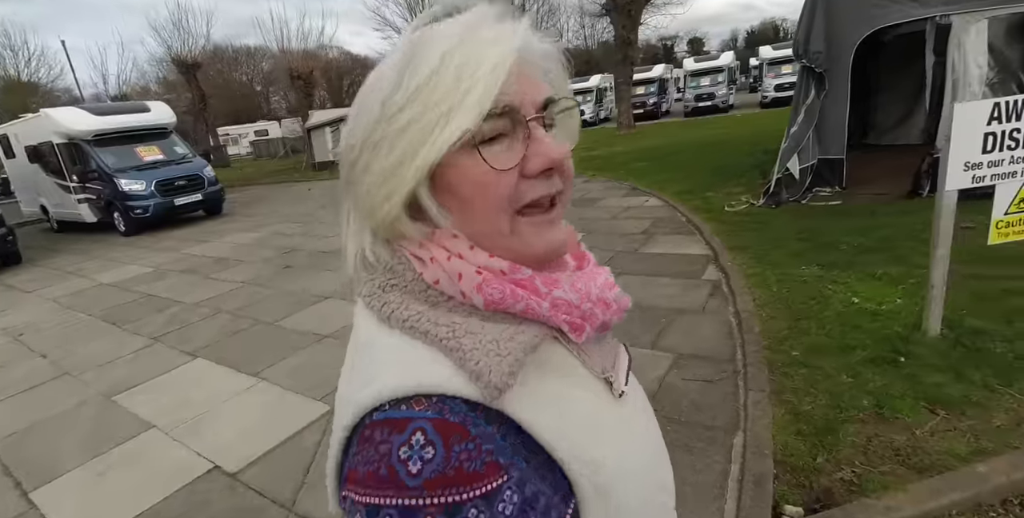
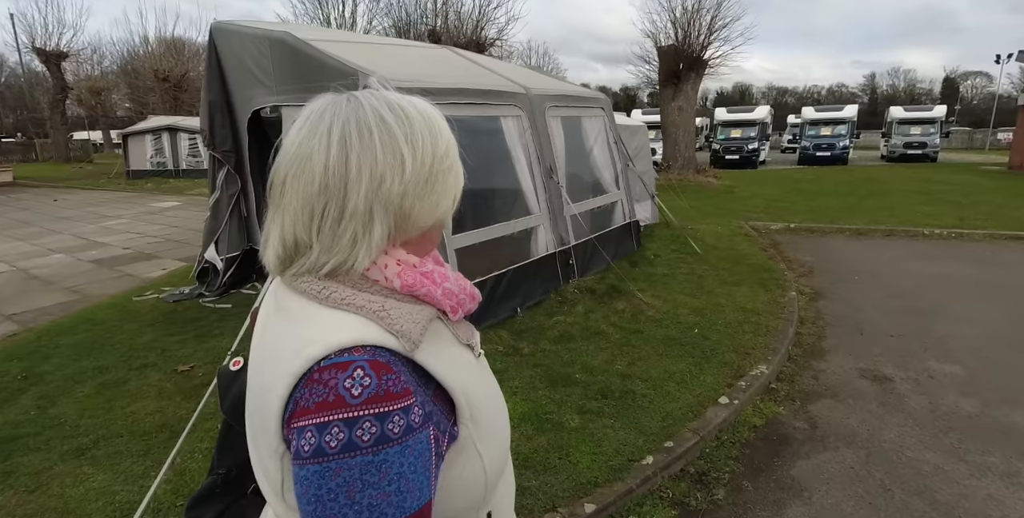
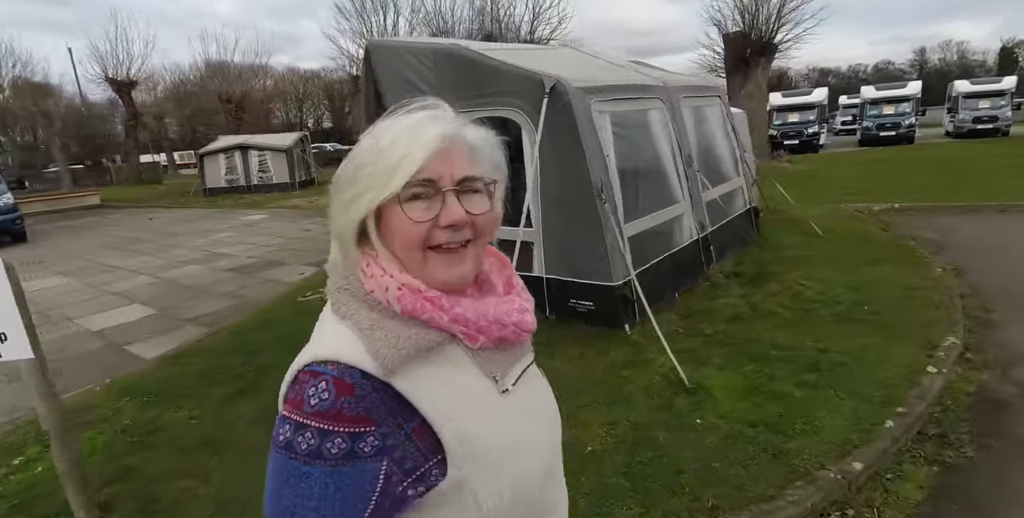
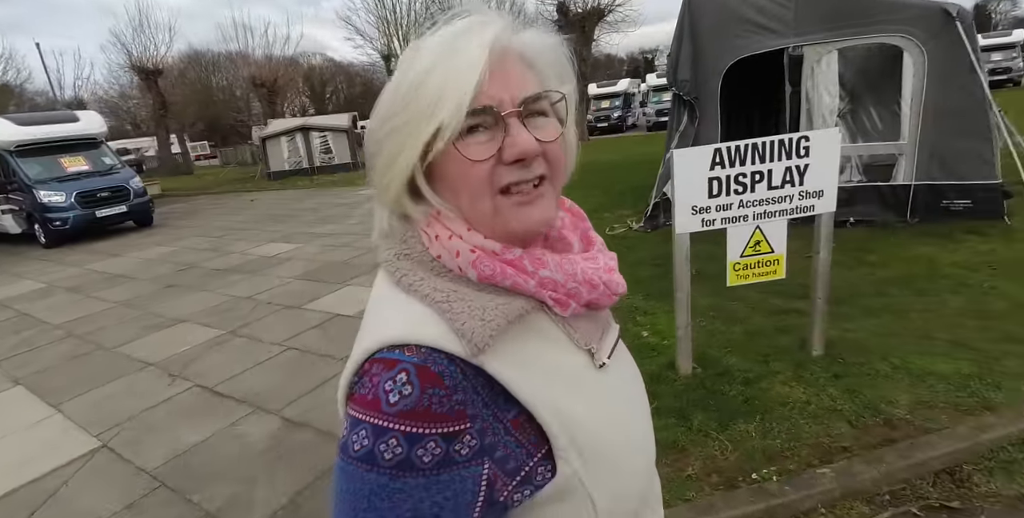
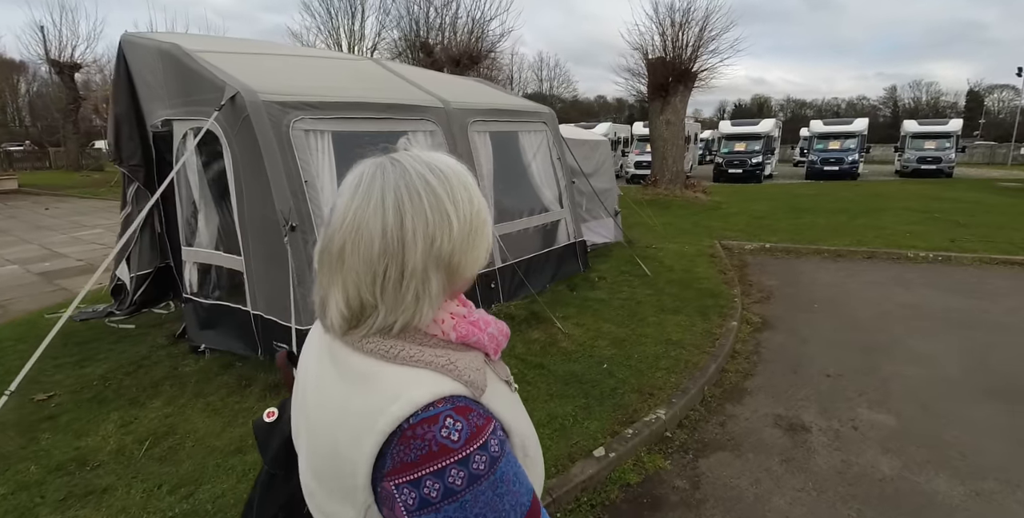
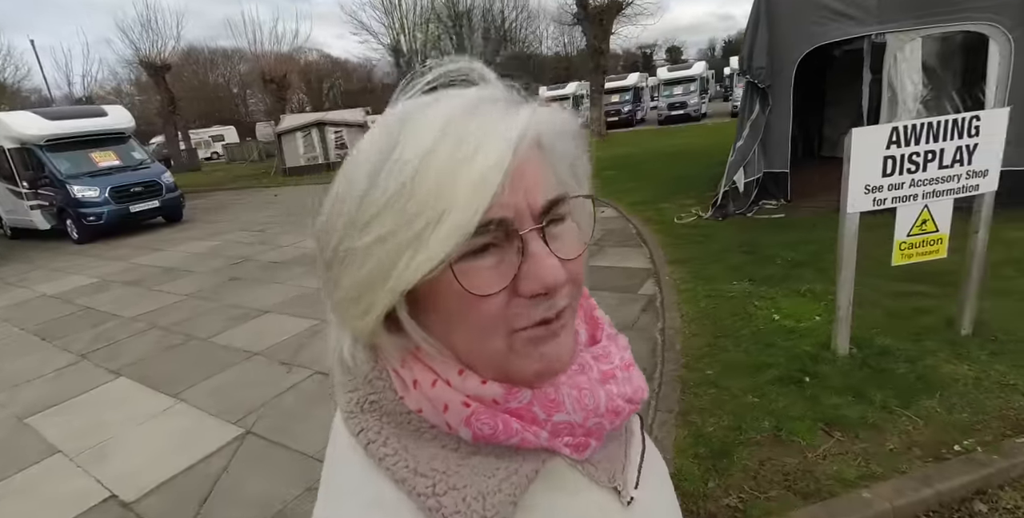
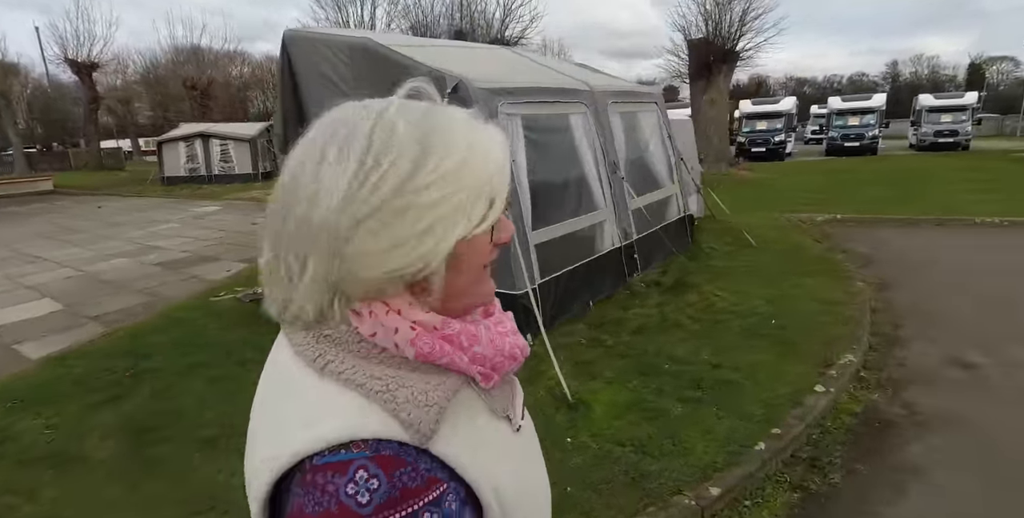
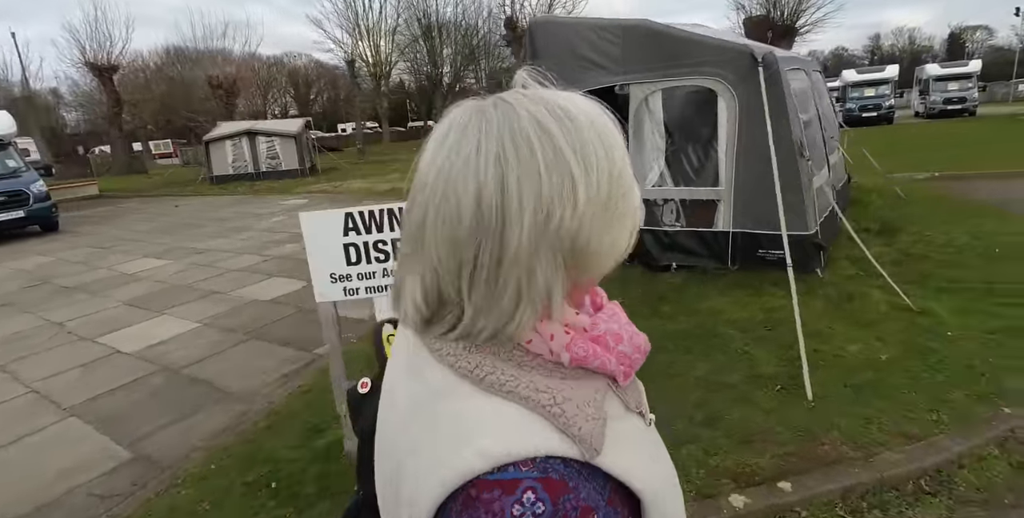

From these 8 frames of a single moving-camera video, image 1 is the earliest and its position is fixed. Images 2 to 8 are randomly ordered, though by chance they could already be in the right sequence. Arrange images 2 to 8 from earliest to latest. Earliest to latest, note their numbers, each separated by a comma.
6, 4, 8, 3, 7, 2, 5
